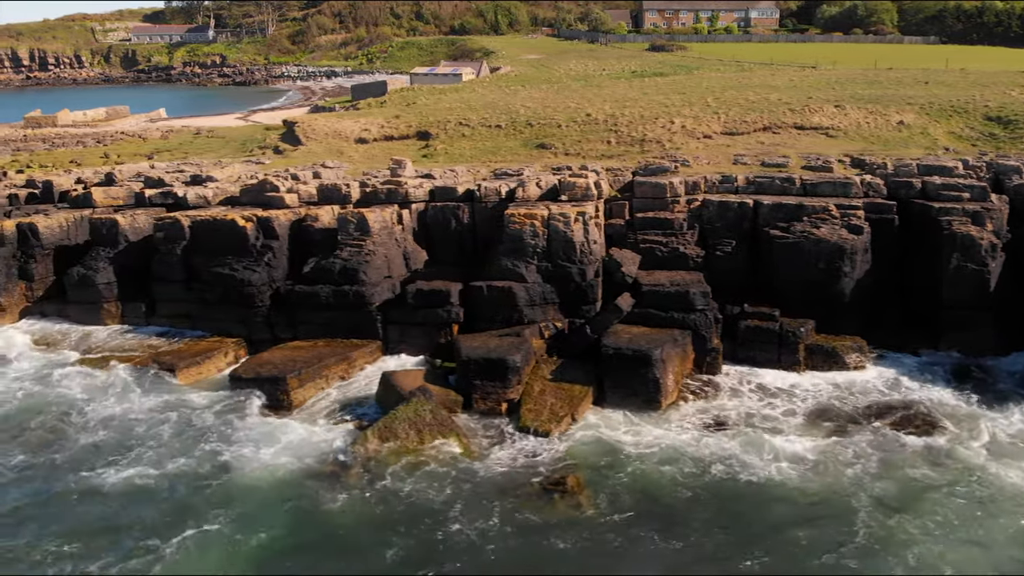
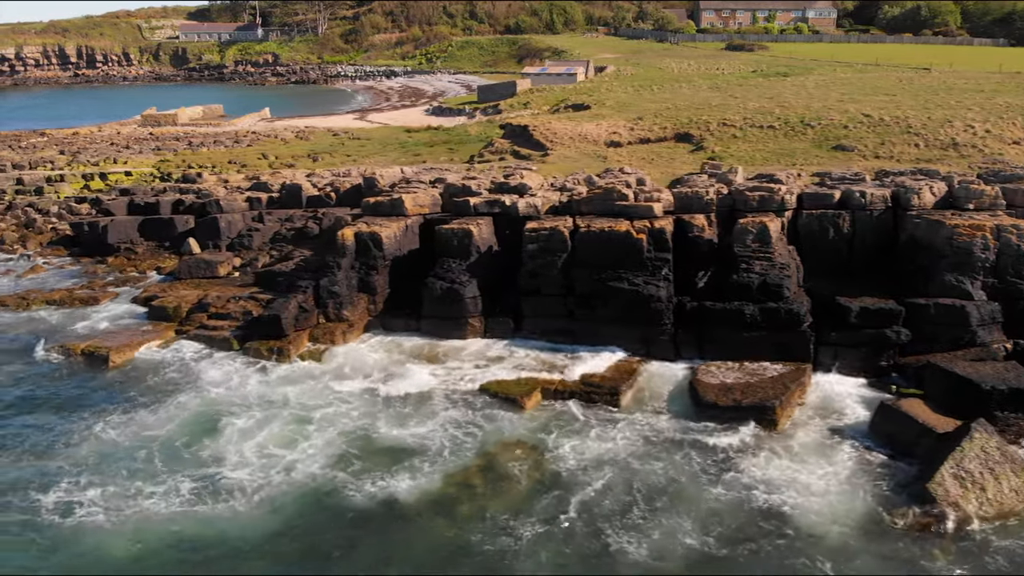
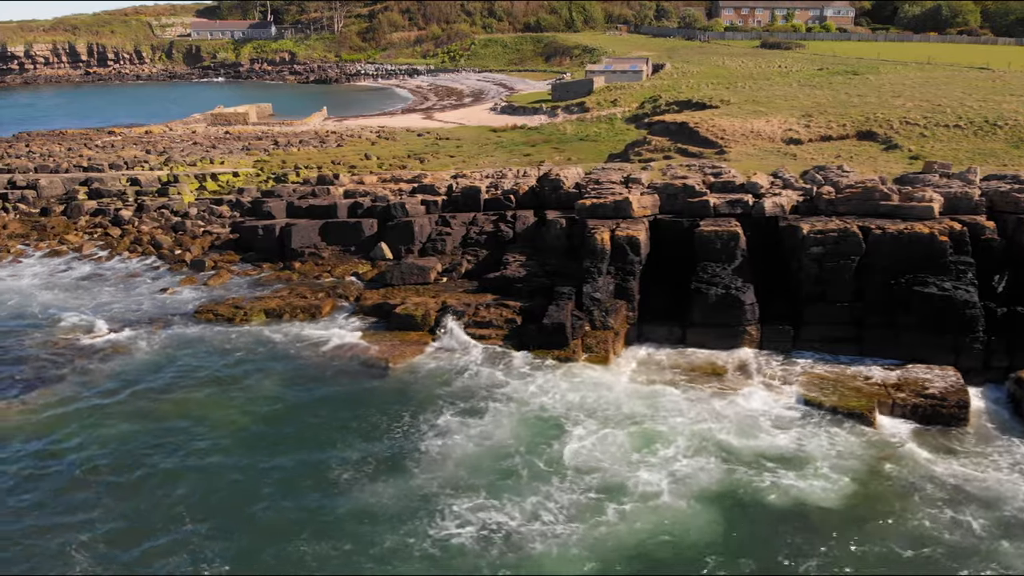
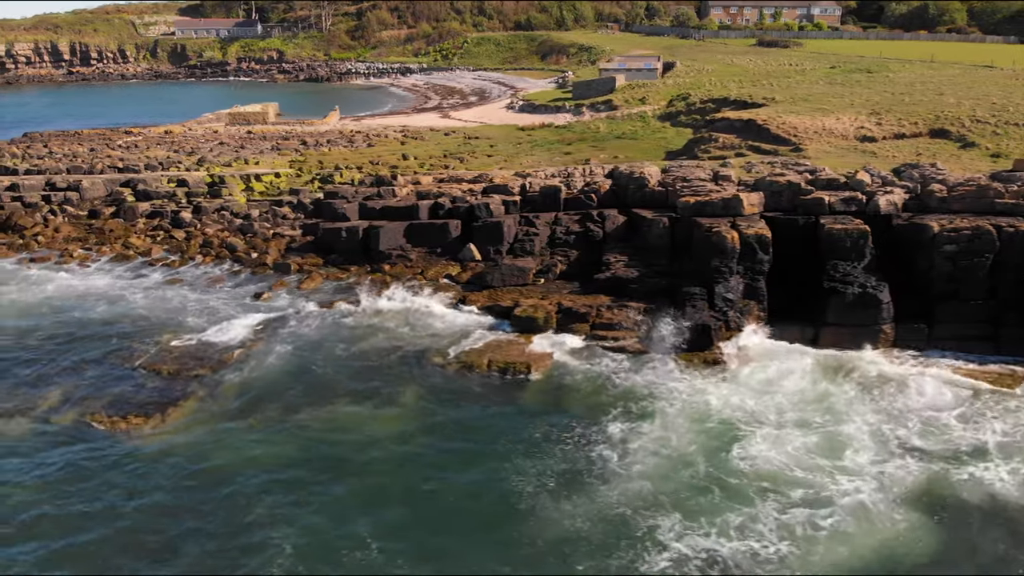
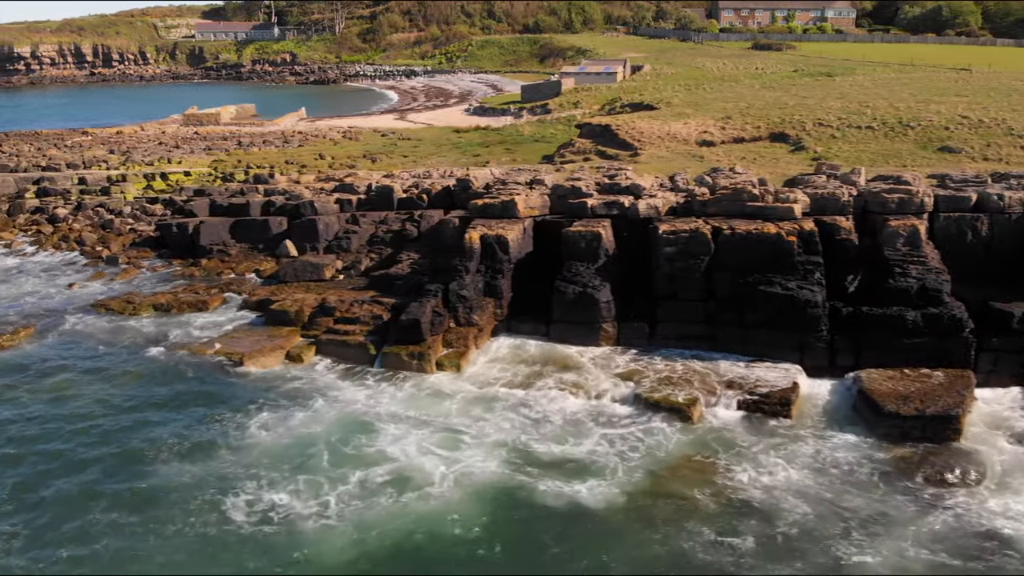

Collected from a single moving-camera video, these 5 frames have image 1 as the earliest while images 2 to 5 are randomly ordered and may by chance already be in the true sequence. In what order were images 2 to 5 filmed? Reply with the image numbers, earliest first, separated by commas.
2, 5, 3, 4
